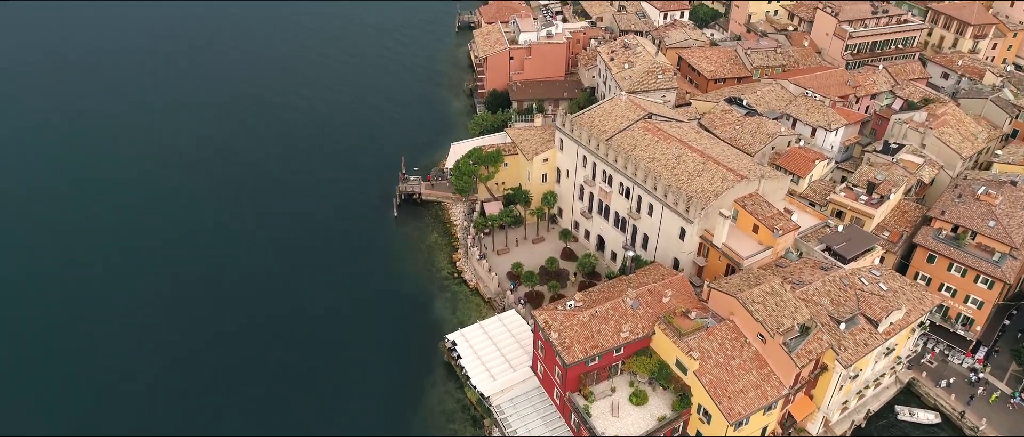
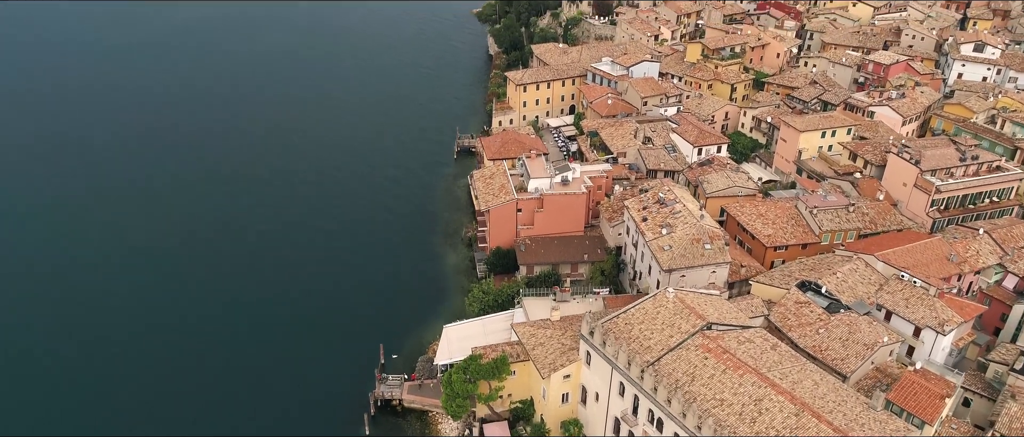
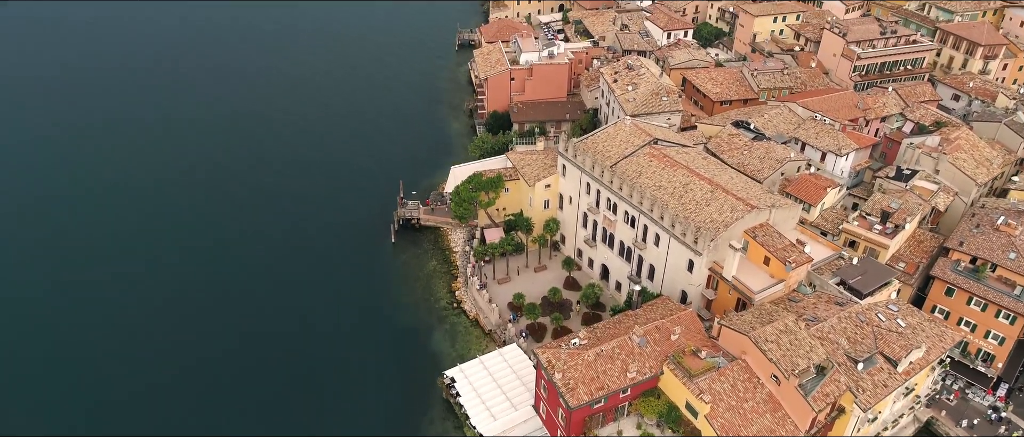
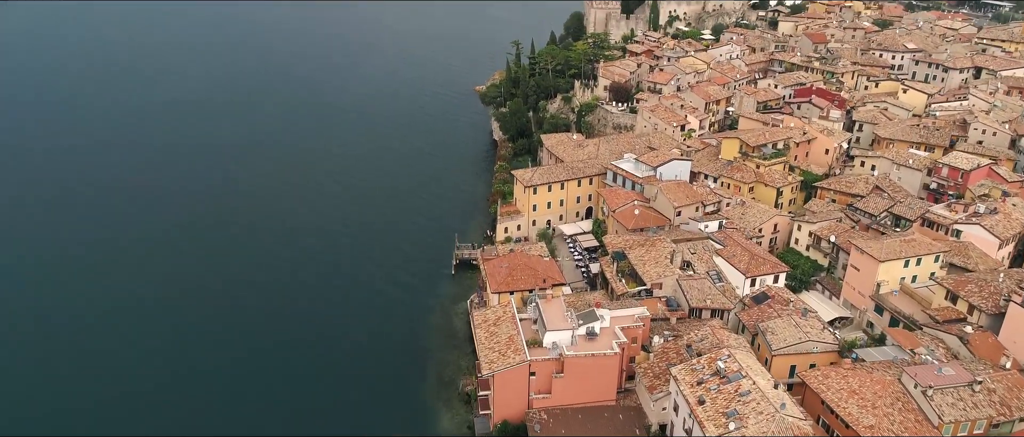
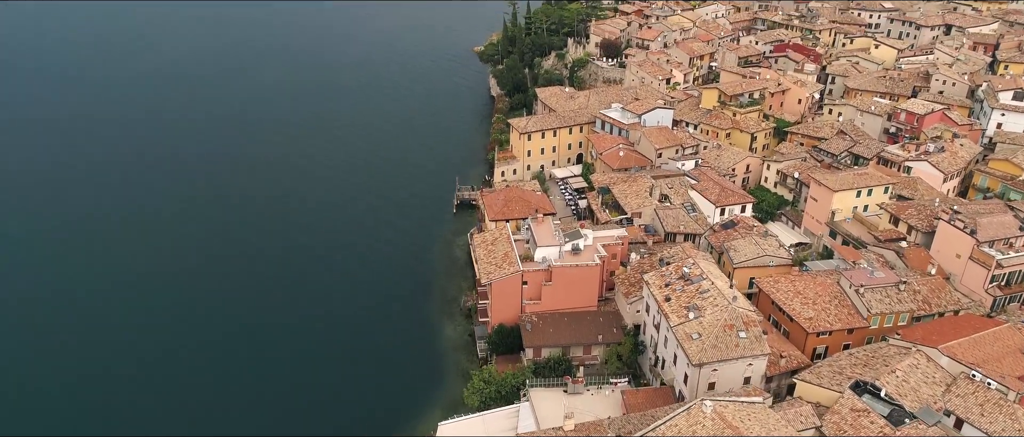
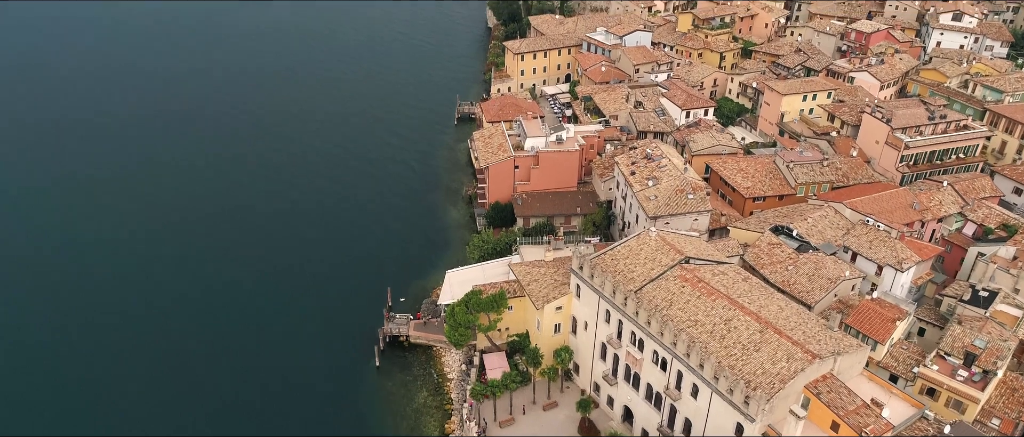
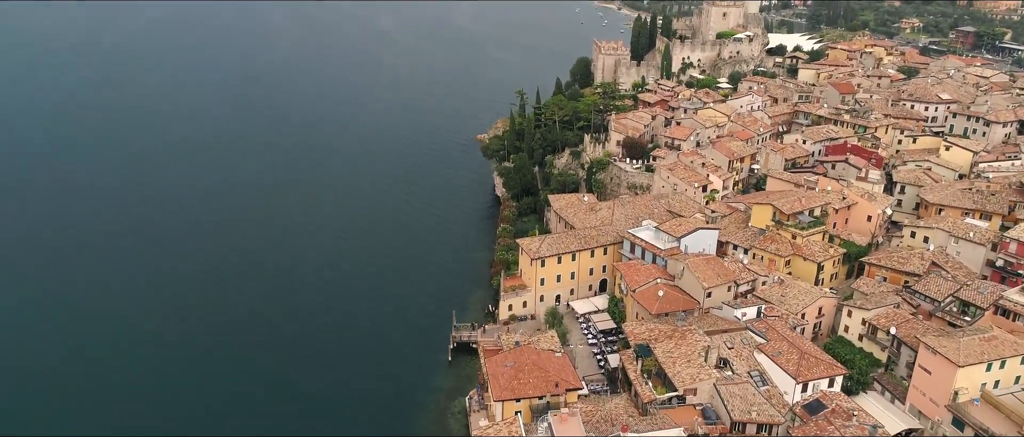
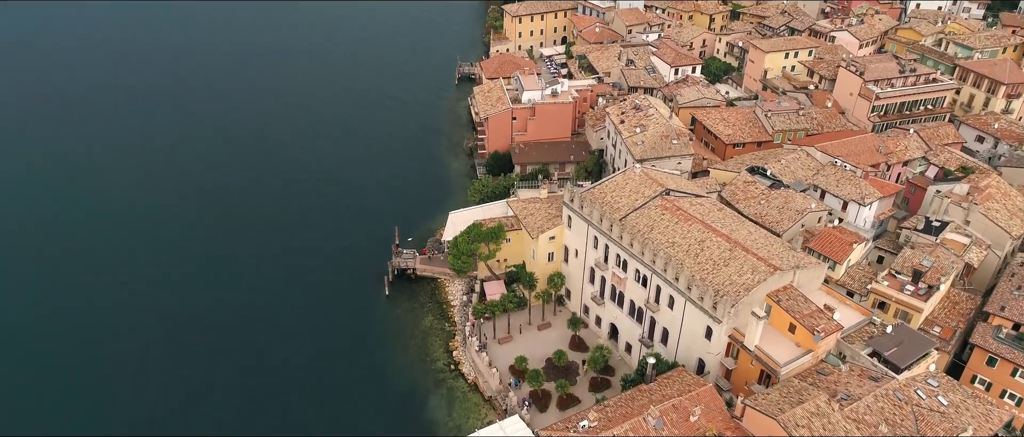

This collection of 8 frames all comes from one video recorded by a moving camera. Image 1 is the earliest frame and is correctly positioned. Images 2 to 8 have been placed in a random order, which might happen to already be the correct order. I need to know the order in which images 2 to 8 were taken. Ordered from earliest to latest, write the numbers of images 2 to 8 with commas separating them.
3, 8, 6, 2, 5, 4, 7
